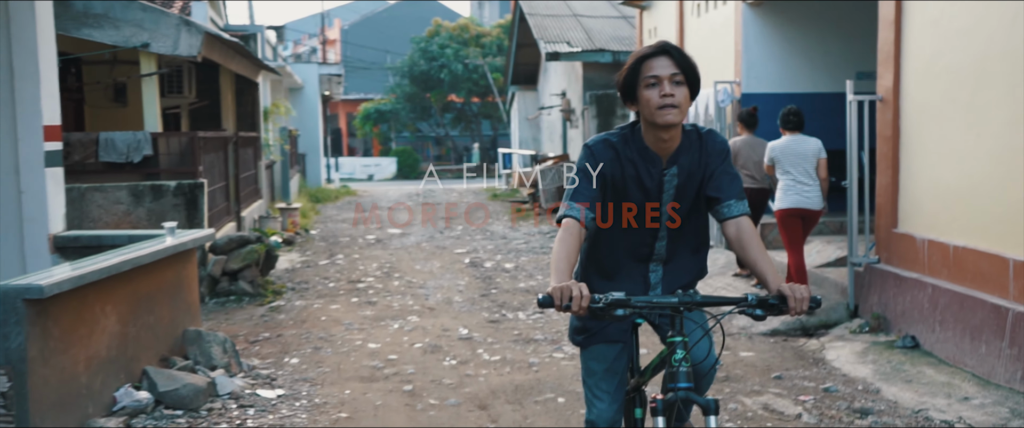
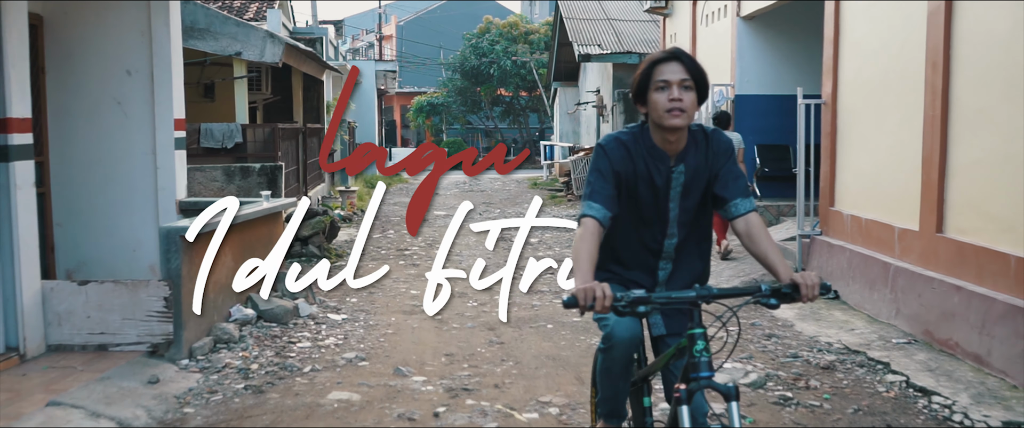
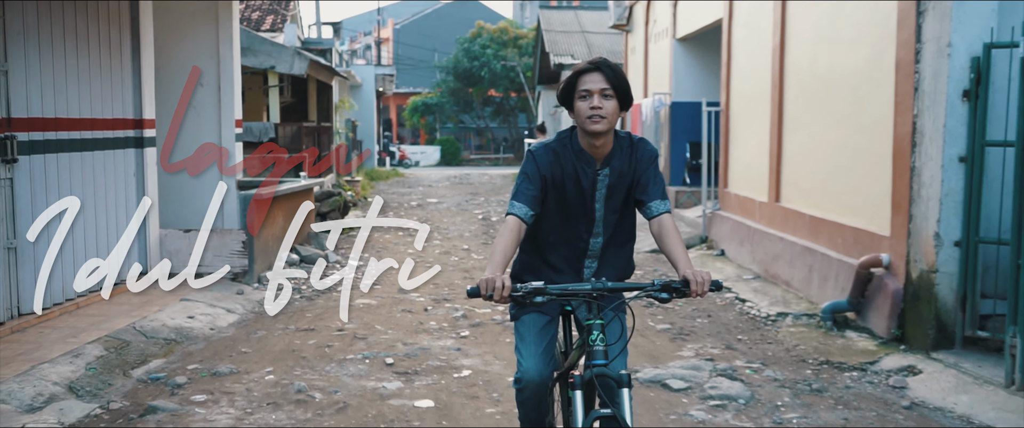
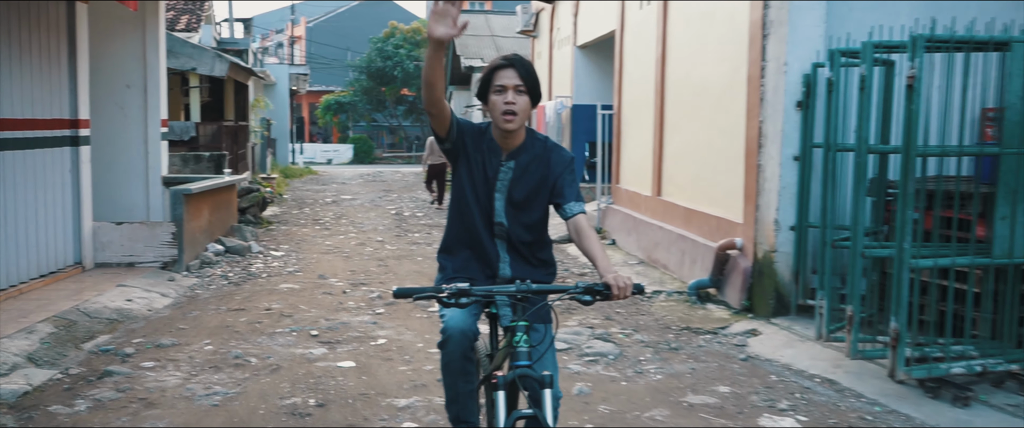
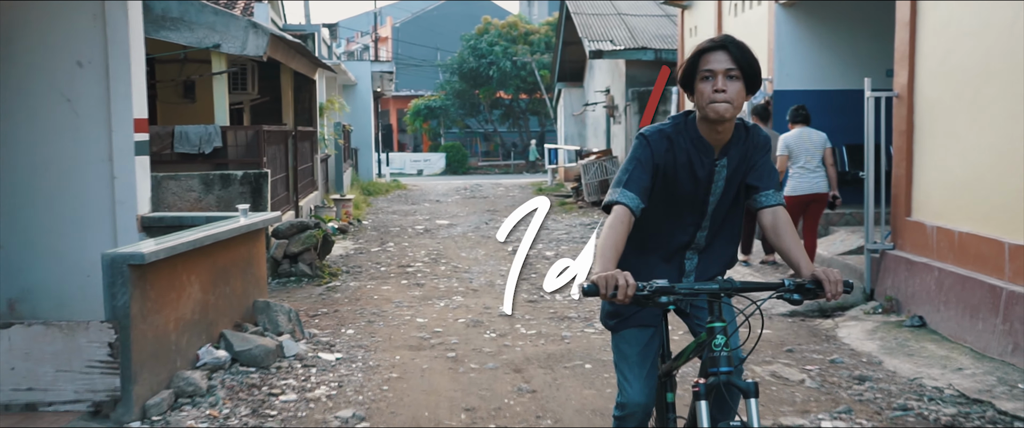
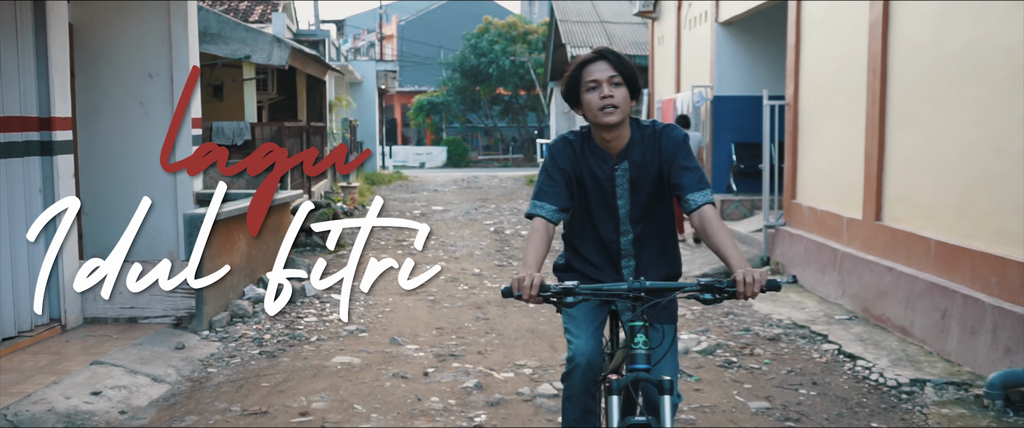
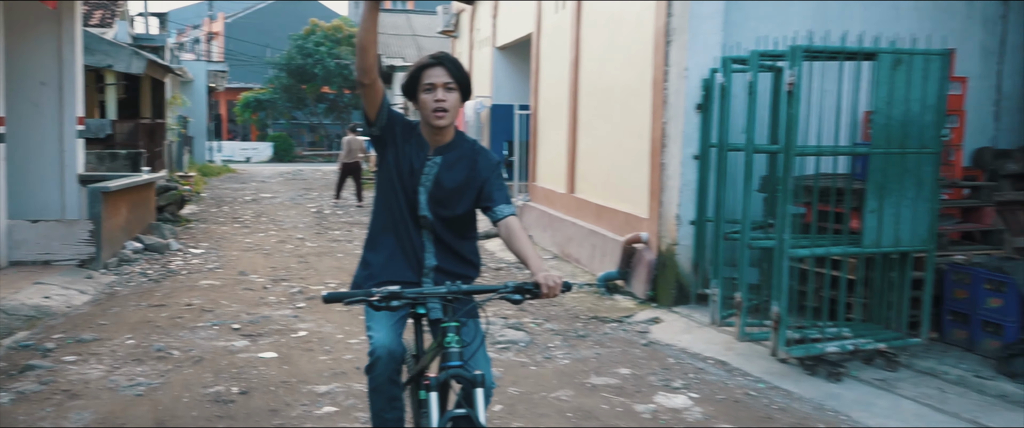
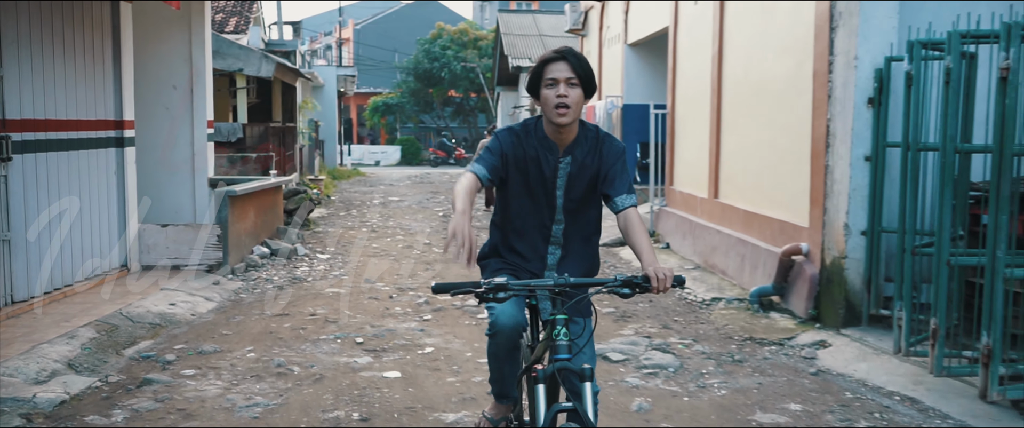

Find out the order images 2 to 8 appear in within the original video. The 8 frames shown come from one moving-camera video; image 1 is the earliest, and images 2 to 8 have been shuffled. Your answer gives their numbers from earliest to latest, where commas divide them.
5, 2, 6, 3, 8, 4, 7
